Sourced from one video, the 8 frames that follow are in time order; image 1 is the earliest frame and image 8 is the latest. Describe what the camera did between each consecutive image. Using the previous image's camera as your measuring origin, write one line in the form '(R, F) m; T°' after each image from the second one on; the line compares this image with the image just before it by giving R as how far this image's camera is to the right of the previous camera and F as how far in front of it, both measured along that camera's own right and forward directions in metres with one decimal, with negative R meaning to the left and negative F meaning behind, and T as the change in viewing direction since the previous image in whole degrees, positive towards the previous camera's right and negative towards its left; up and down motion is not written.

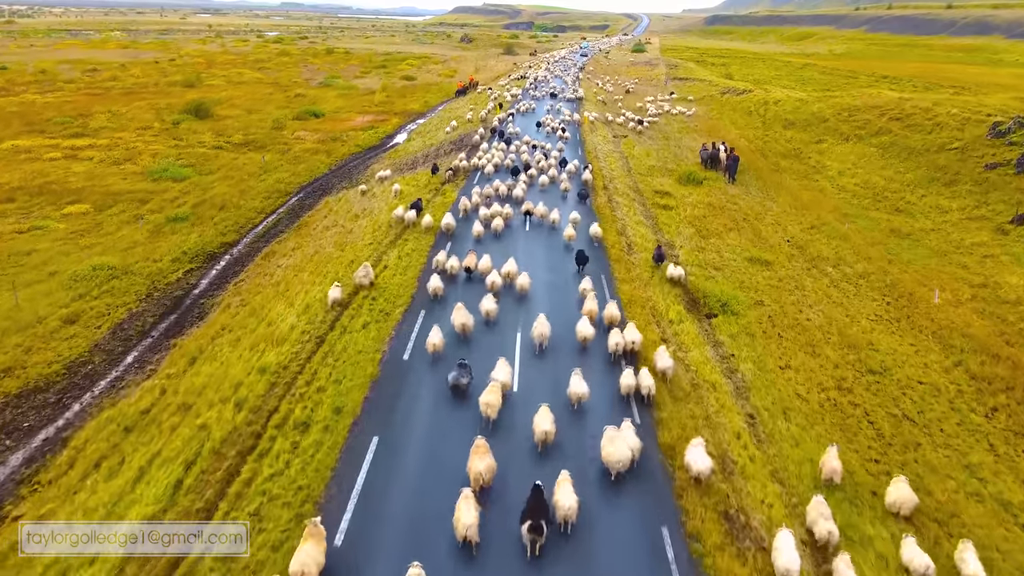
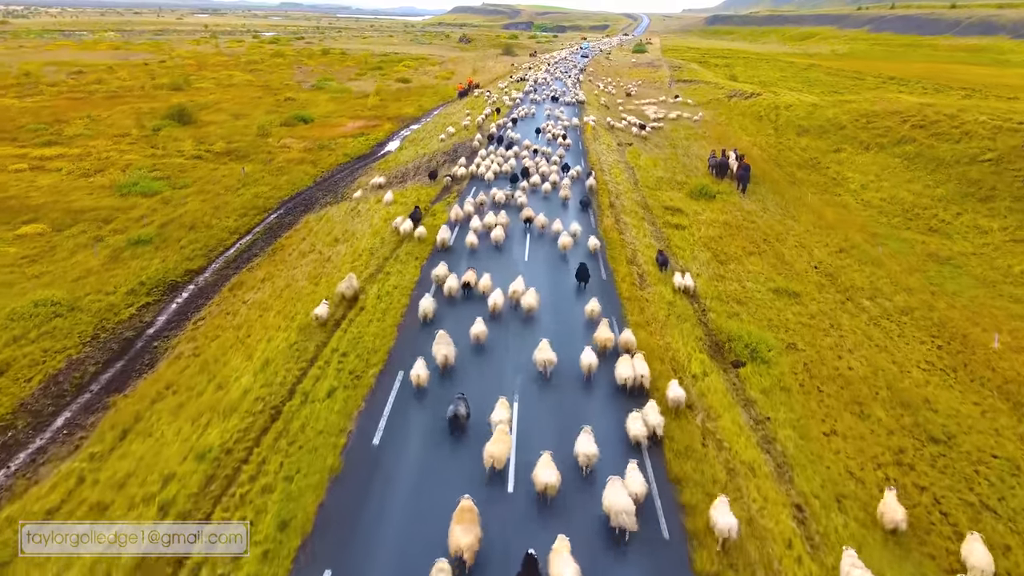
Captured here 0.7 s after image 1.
(+0.1, +2.8) m; 0°
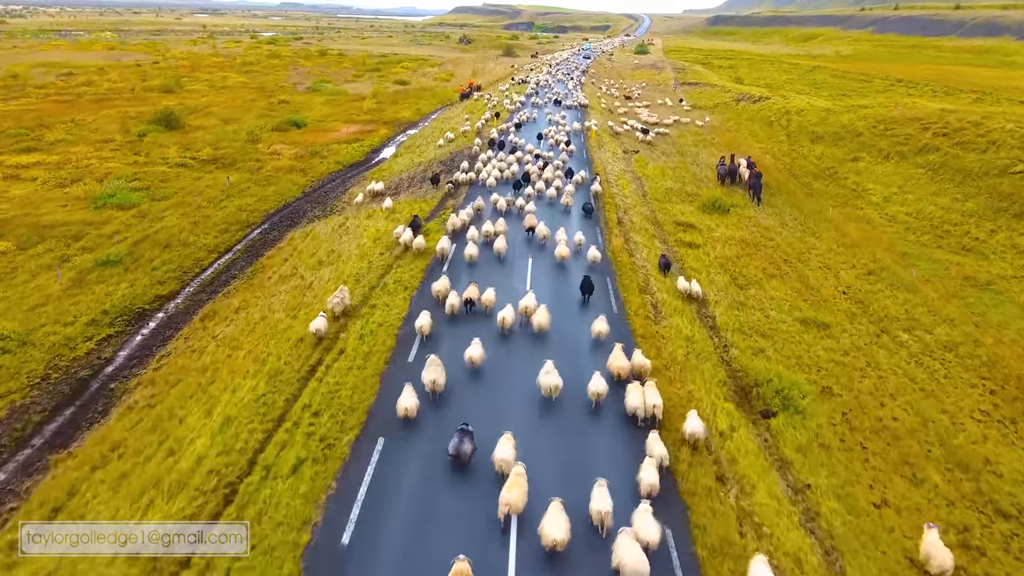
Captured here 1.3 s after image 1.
(0.0, +2.1) m; 0°
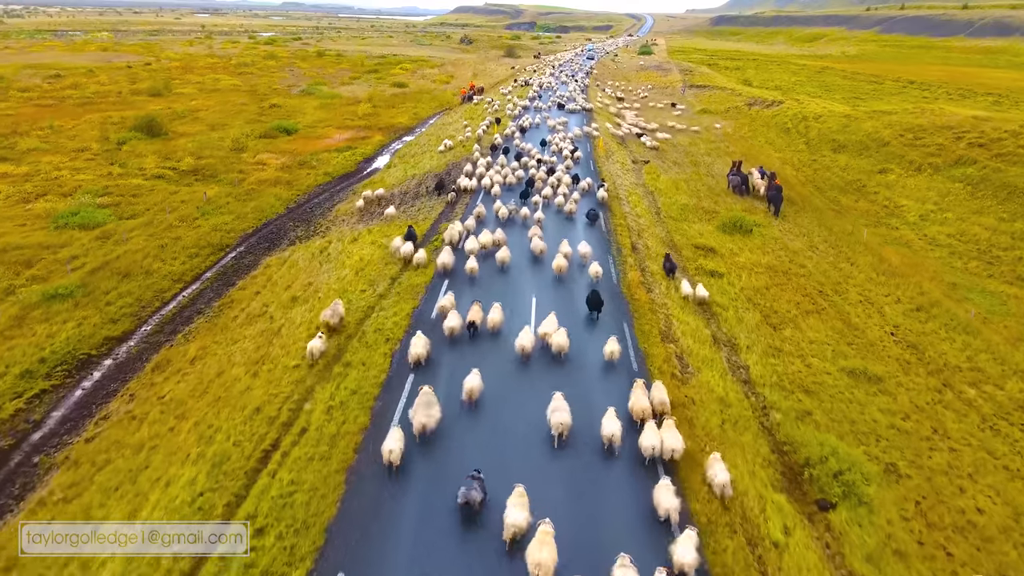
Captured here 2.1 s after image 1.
(0.0, +2.9) m; 0°
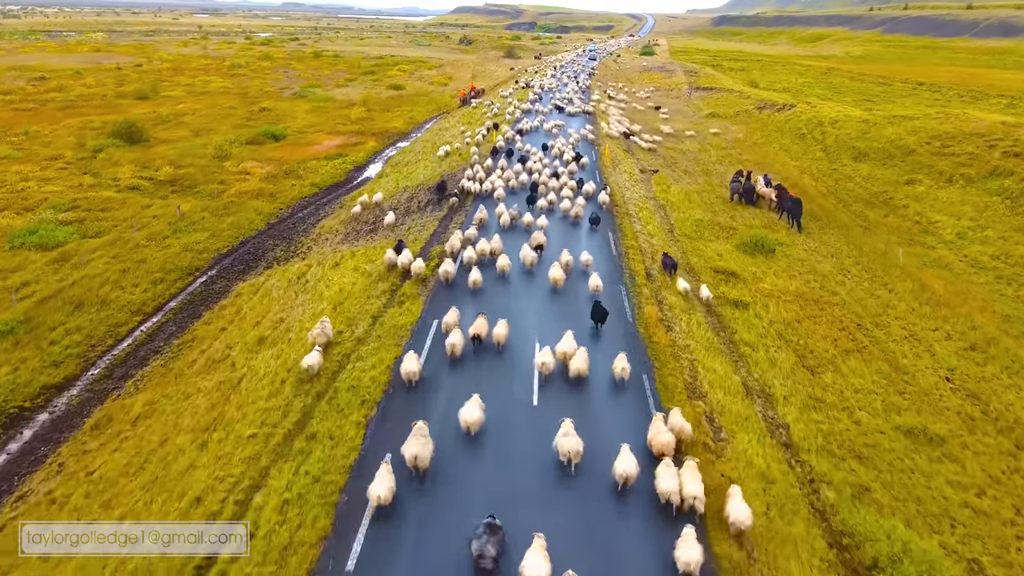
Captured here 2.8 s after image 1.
(0.0, +2.6) m; 0°
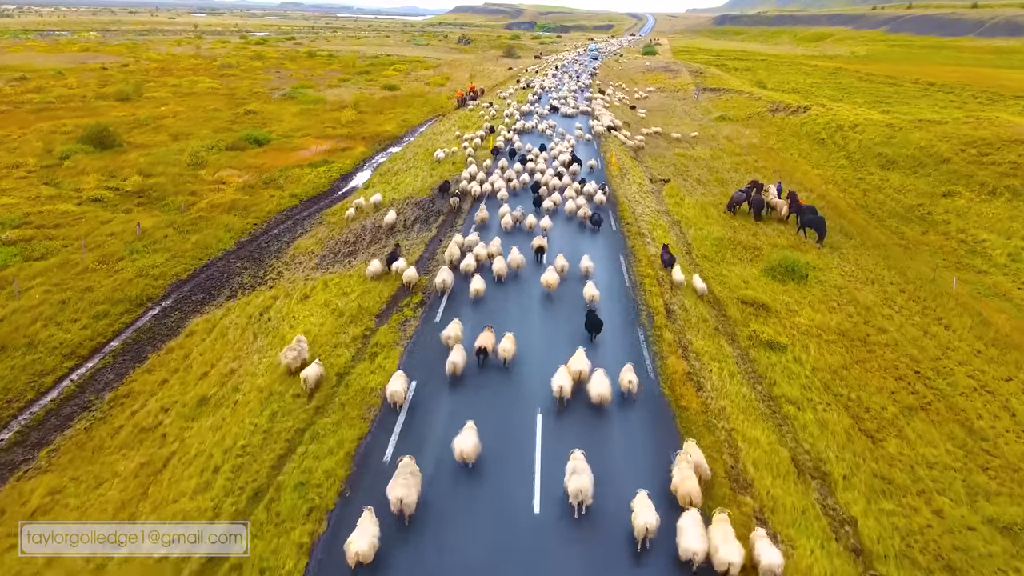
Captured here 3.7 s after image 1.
(+0.1, +3.1) m; 0°
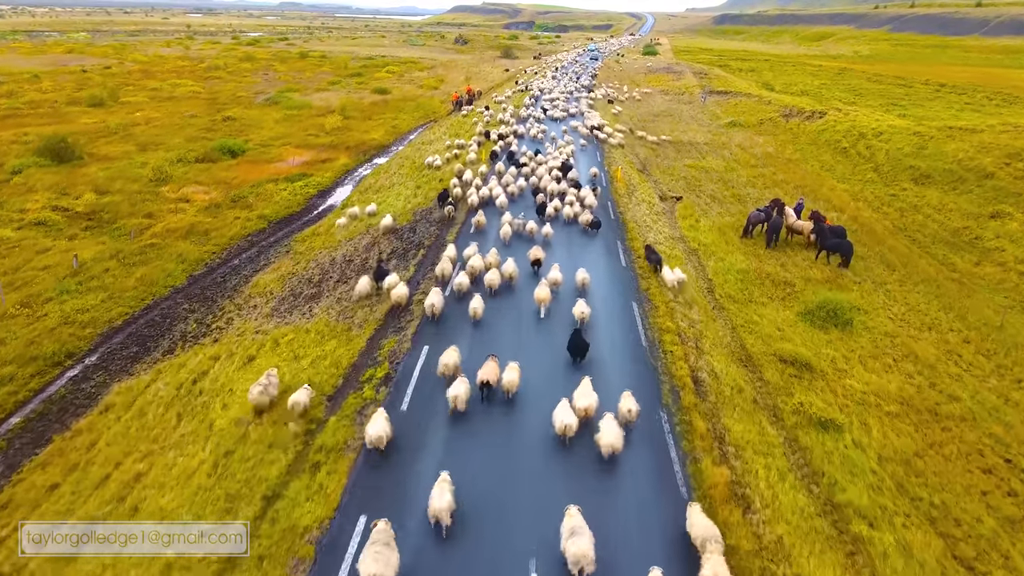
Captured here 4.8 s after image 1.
(+0.2, +3.6) m; 0°
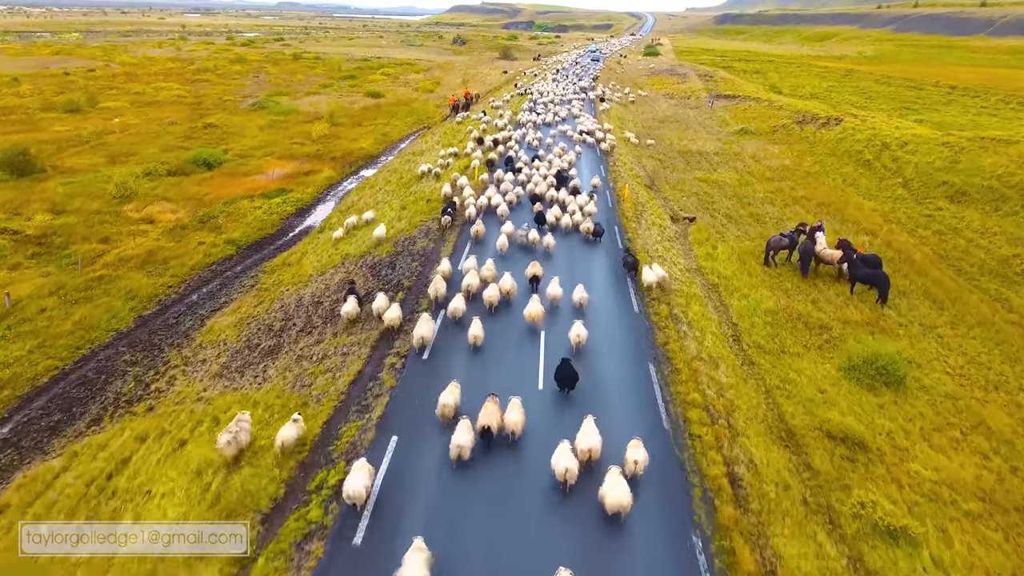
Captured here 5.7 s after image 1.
(+0.2, +3.0) m; 0°
